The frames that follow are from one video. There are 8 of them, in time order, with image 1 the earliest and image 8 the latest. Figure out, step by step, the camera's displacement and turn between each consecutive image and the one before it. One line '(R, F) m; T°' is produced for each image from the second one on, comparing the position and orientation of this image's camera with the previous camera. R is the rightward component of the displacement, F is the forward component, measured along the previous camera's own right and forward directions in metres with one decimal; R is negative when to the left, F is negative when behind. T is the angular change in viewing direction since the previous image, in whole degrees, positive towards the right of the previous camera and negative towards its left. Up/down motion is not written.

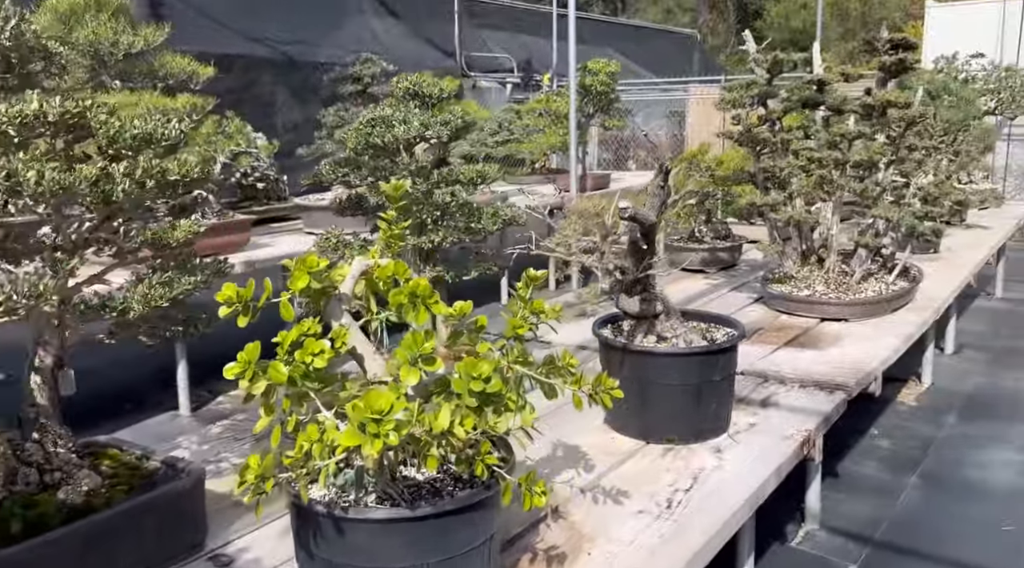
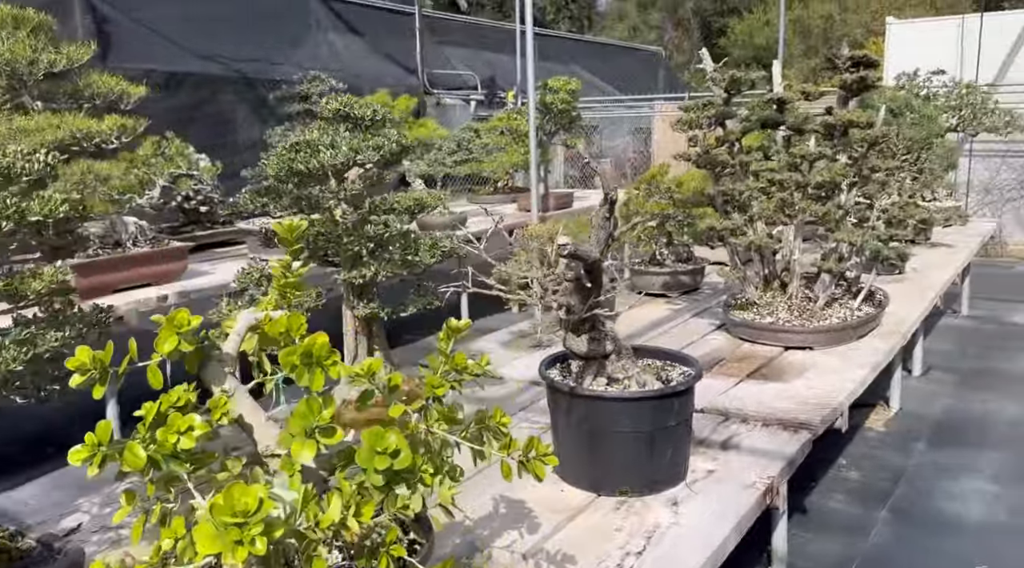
(+0.1, +0.2) m; +2°
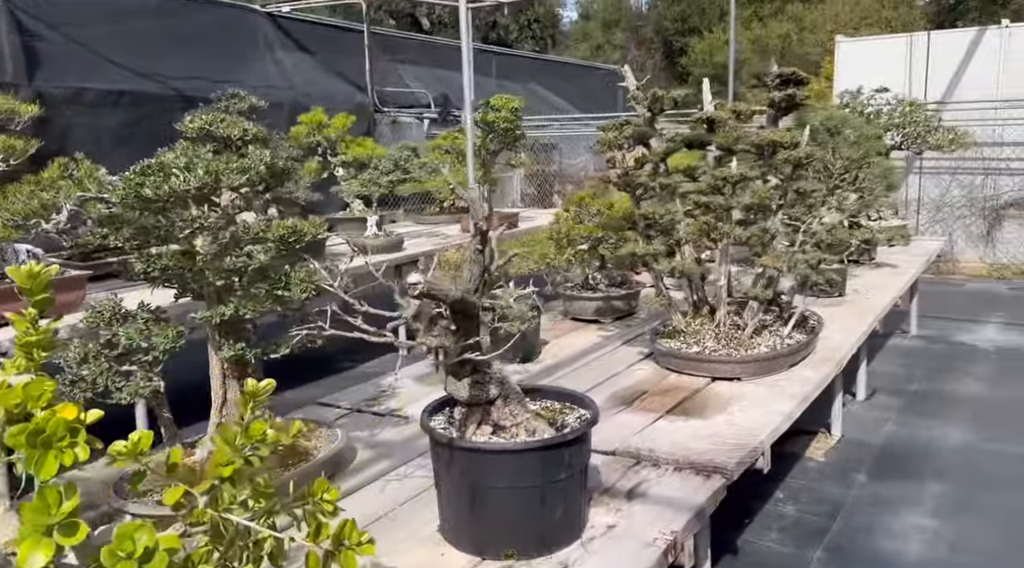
(+0.2, +0.2) m; +2°
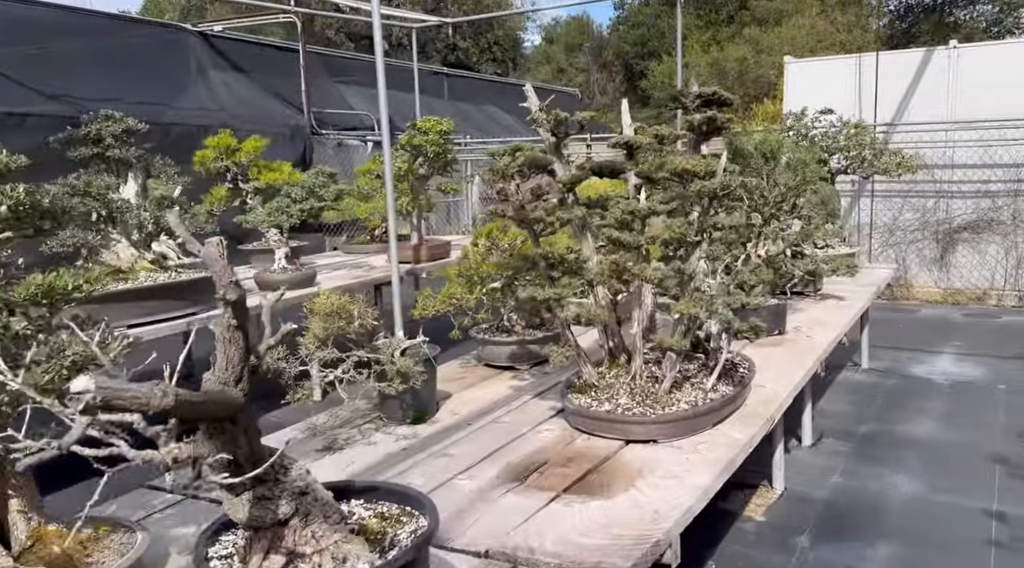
(+0.3, +0.4) m; +2°
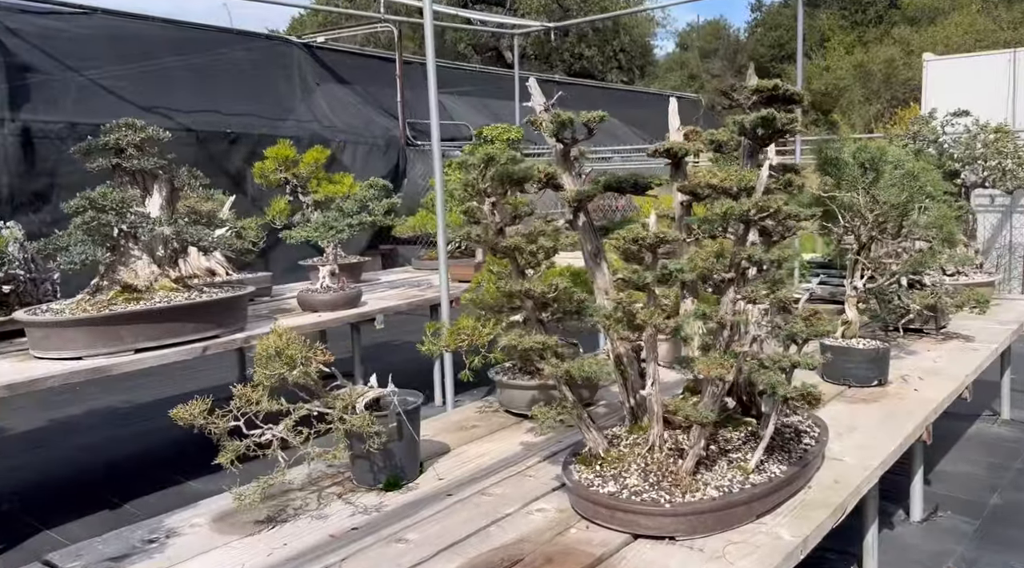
(+0.4, +0.6) m; -9°
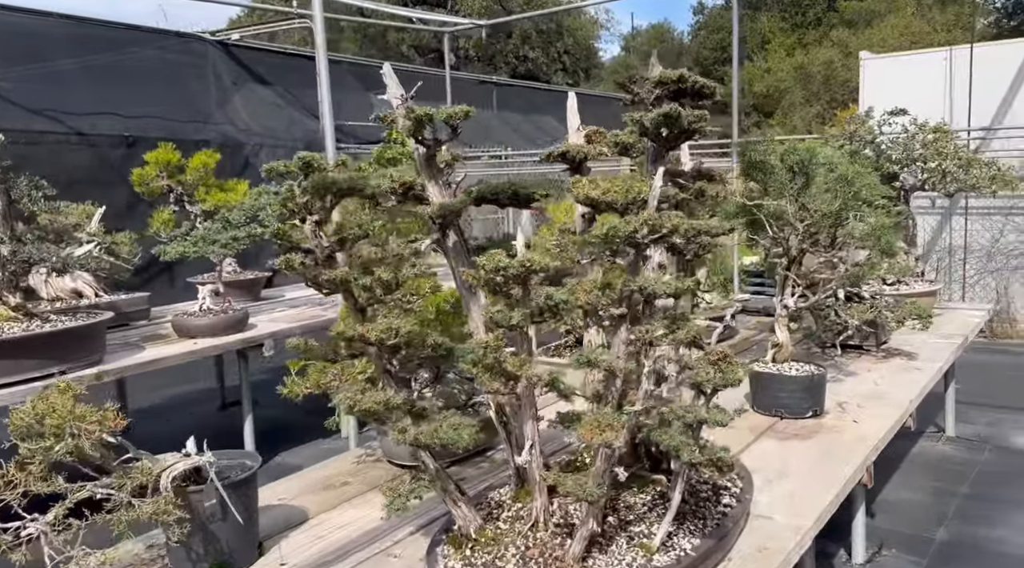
(+0.2, +0.5) m; +3°
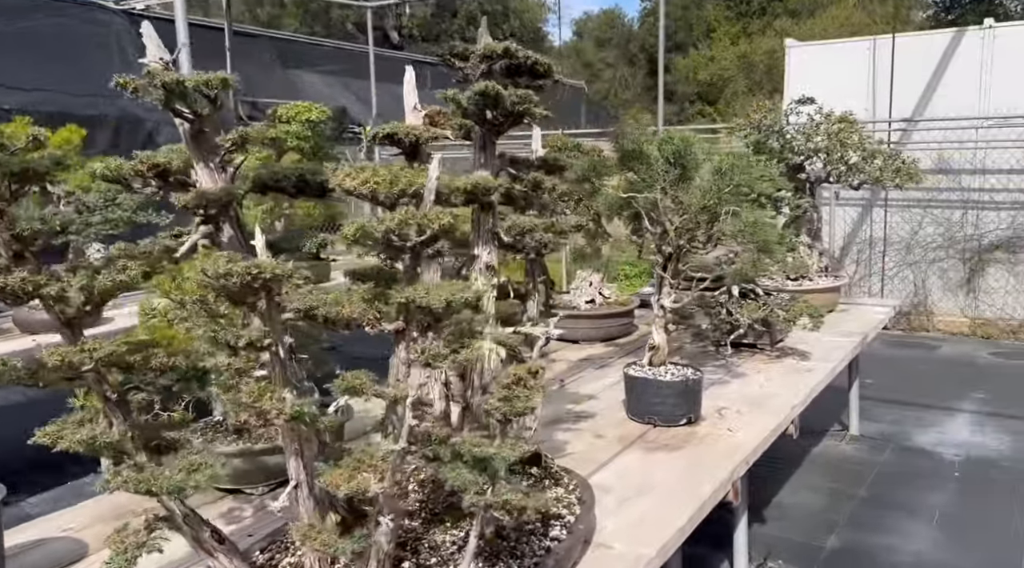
(+0.3, +0.3) m; +3°
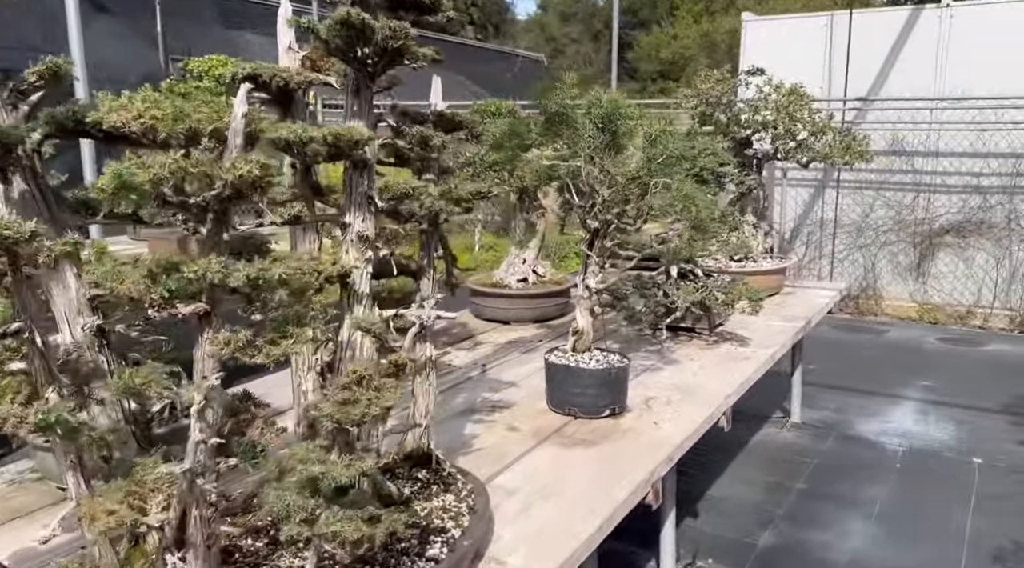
(+0.2, +0.3) m; +3°
